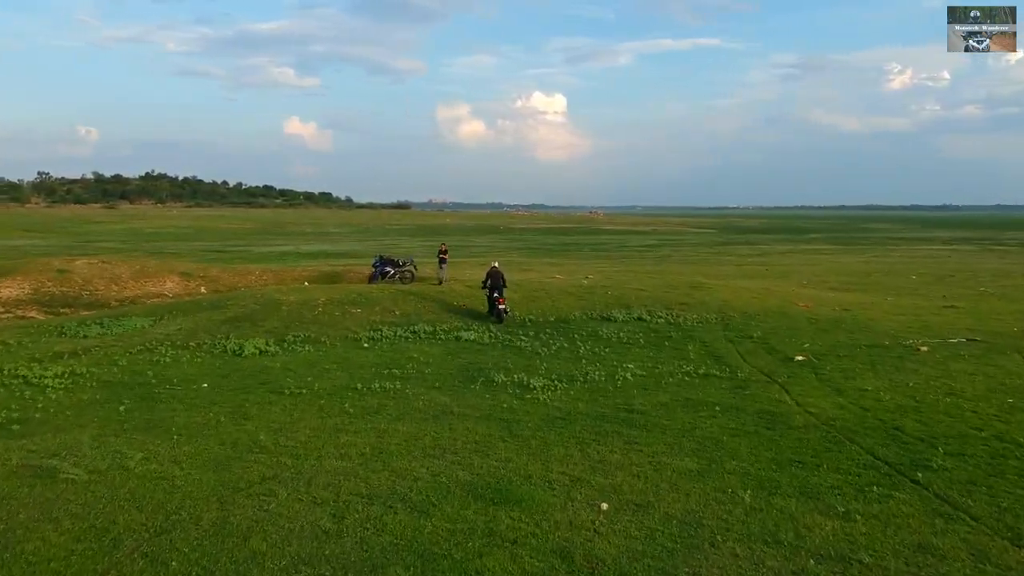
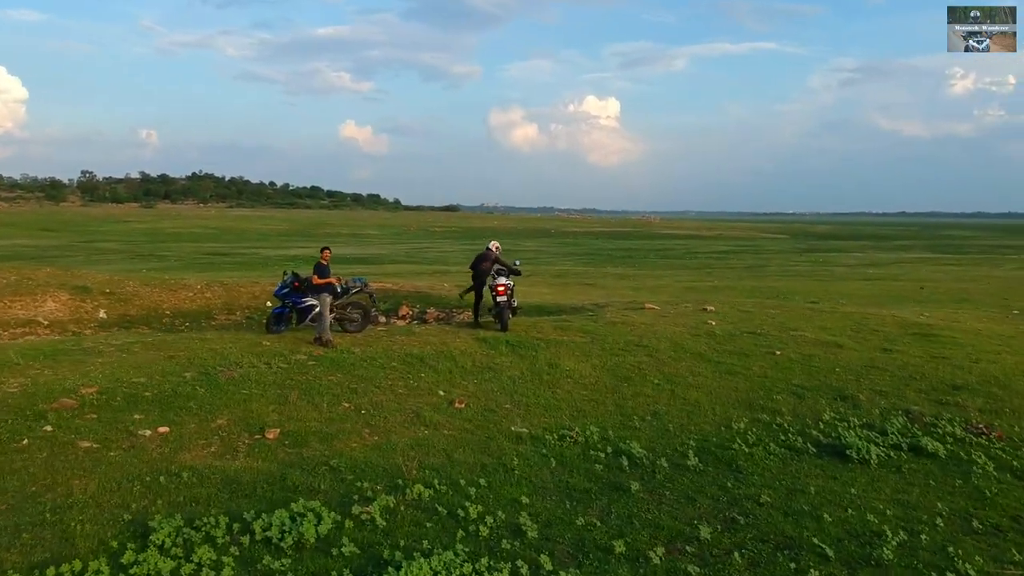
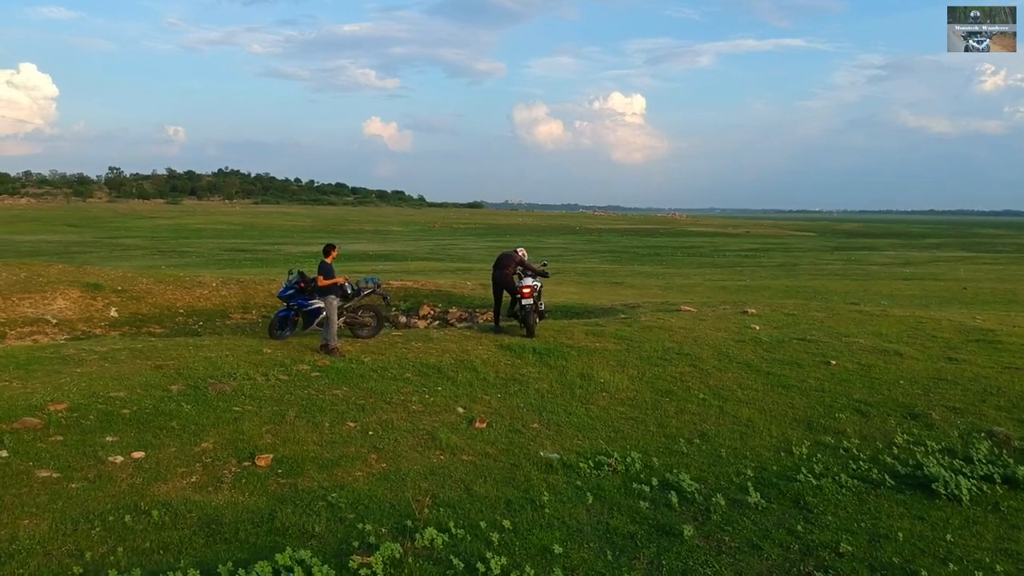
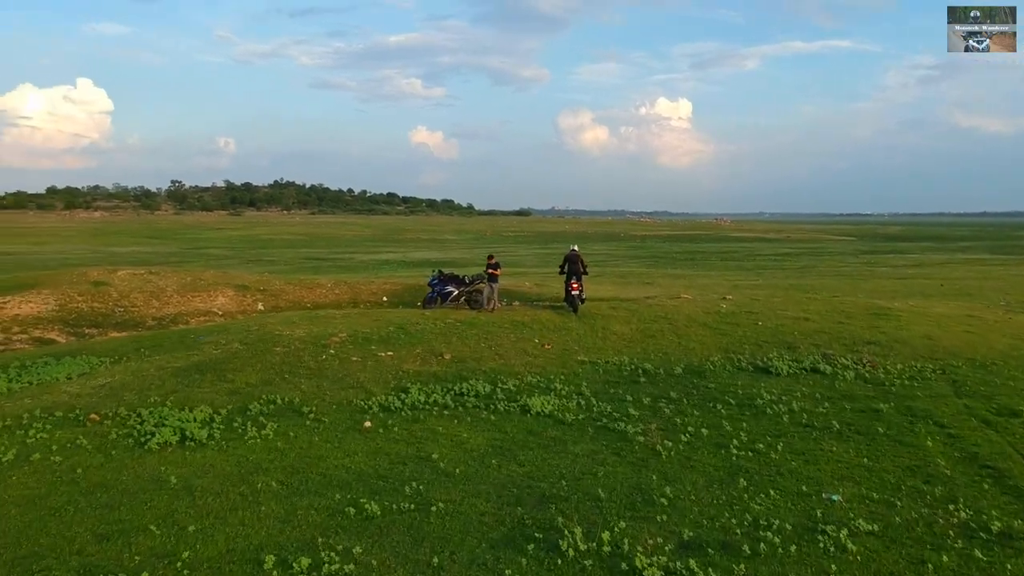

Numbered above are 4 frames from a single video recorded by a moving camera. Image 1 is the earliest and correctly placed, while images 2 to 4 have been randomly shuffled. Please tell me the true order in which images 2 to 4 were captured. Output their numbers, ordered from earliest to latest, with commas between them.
4, 2, 3
